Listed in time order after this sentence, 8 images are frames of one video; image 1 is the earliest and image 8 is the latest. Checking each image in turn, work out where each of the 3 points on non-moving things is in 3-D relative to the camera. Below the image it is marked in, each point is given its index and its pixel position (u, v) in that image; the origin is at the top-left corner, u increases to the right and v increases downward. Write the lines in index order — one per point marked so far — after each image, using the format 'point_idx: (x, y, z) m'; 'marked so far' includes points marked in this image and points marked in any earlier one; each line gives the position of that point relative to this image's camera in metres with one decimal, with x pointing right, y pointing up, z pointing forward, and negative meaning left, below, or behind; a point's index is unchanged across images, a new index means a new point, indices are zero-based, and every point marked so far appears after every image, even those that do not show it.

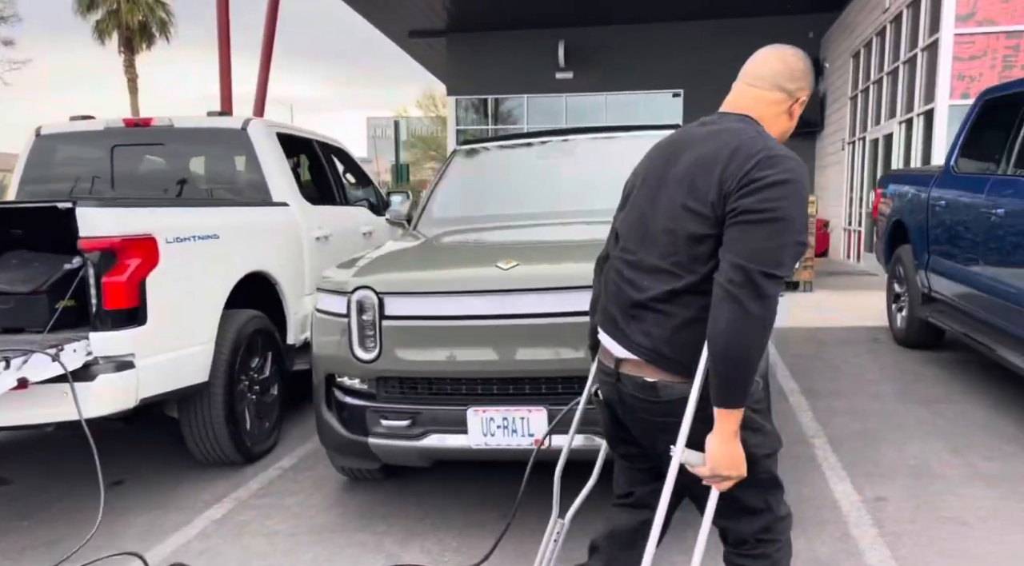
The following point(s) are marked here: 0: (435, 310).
0: (-0.3, -0.1, +3.3) m
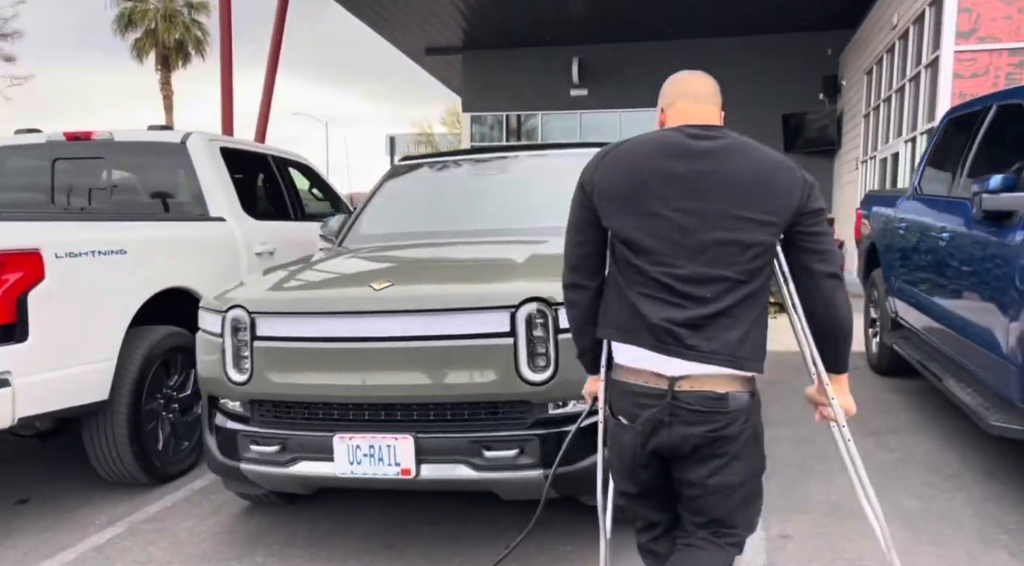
0: (-0.8, -0.2, +3.2) m
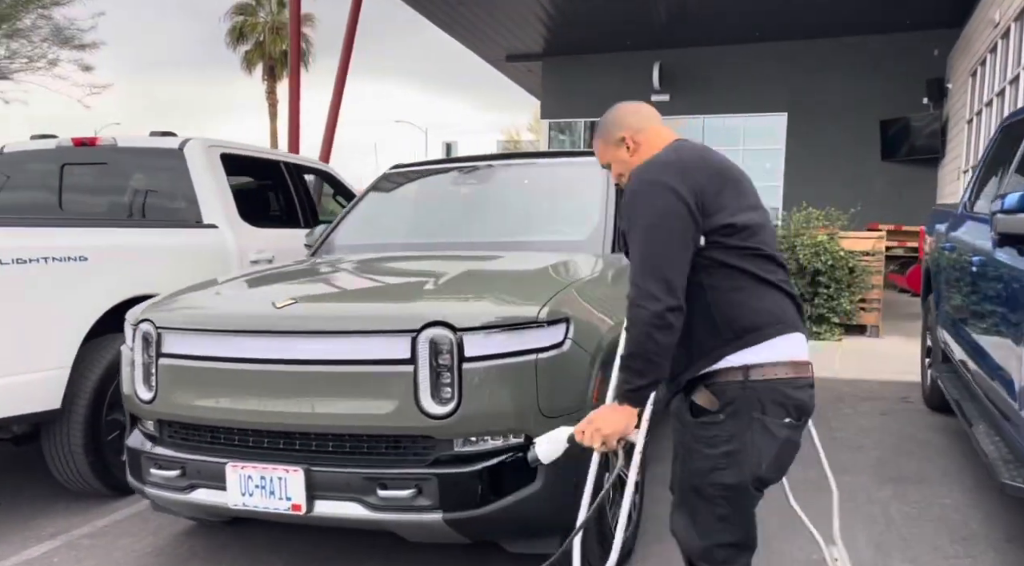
0: (-1.1, -0.2, +3.0) m
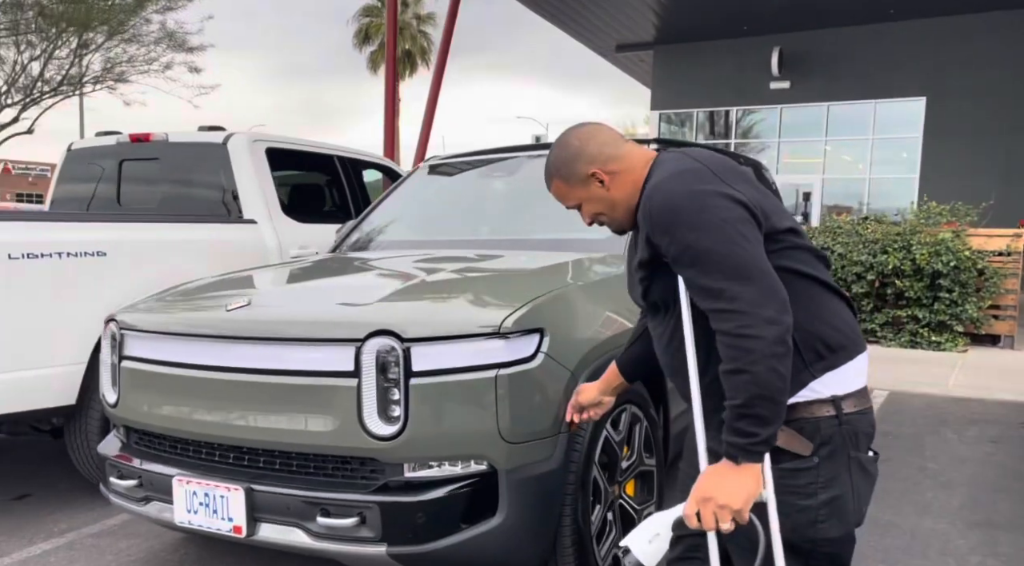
0: (-1.2, -0.2, +2.8) m
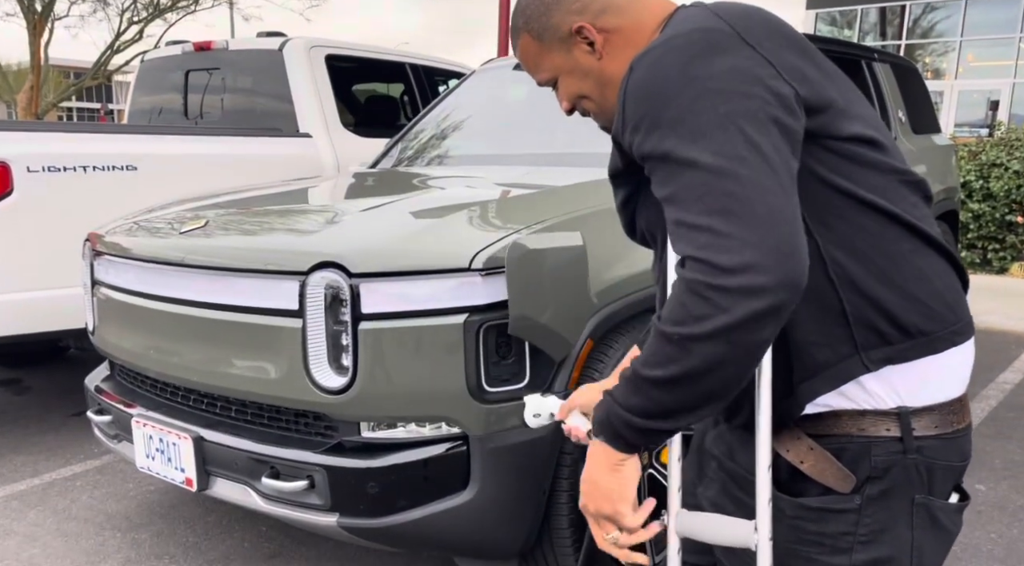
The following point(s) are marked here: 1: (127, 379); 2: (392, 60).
0: (-1.2, 0.0, +2.5) m
1: (-1.2, -0.3, +2.7) m
2: (-0.8, +1.5, +5.4) m
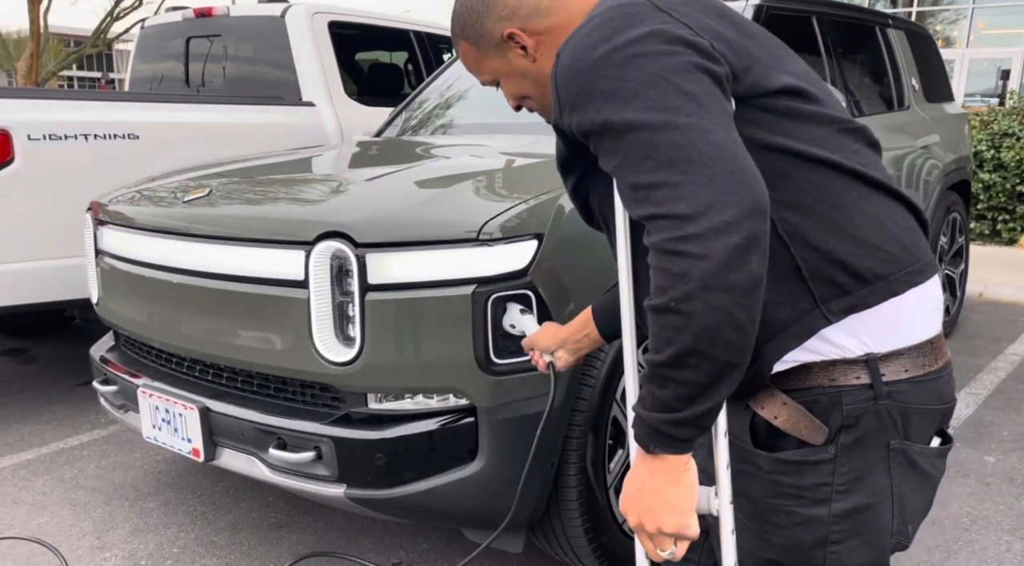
0: (-1.1, +0.1, +2.5) m
1: (-1.2, -0.2, +2.6) m
2: (-0.7, +1.7, +5.3) m
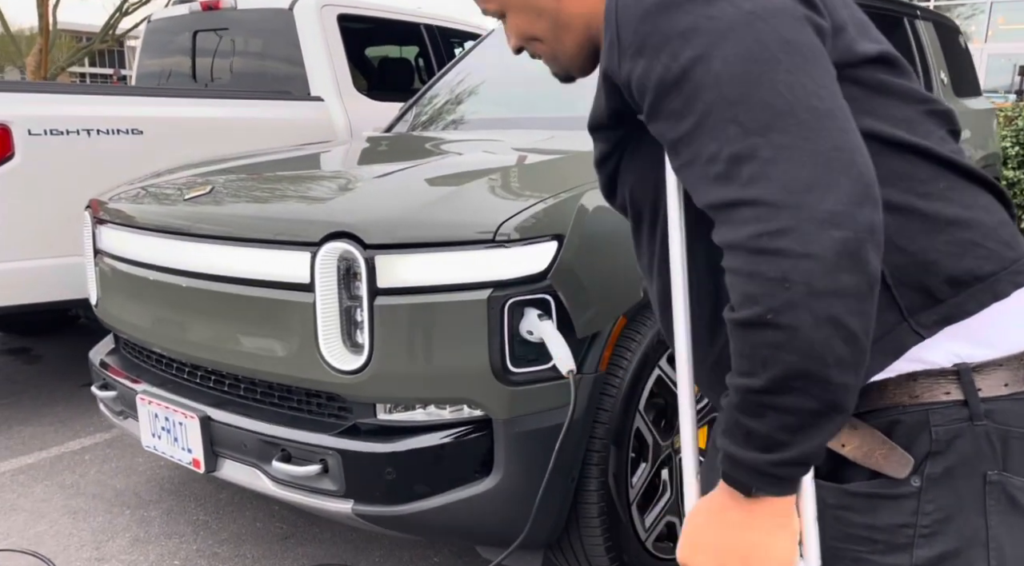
0: (-1.1, +0.1, +2.4) m
1: (-1.2, -0.2, +2.5) m
2: (-0.7, +1.7, +5.2) m
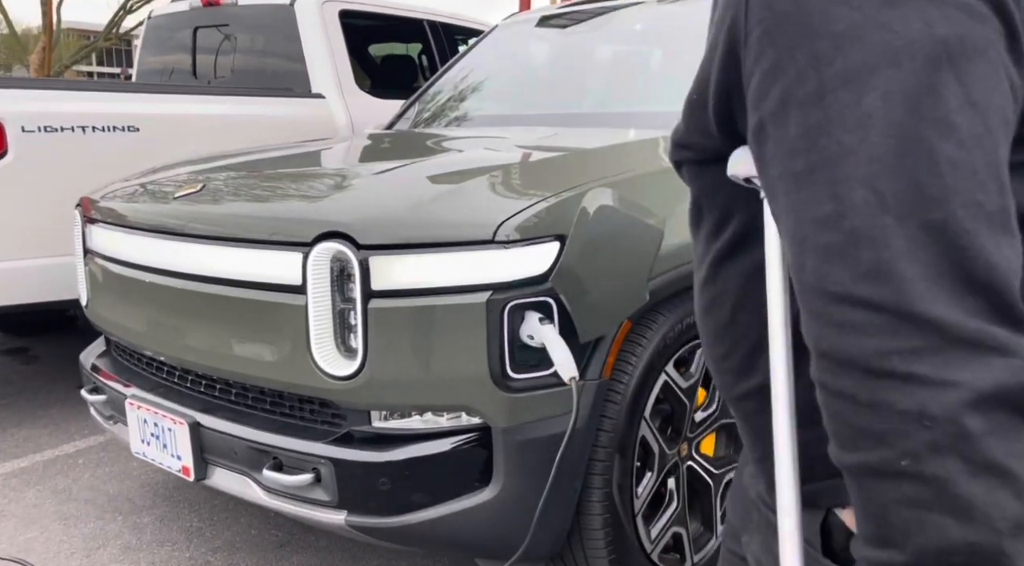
0: (-1.1, +0.1, +2.3) m
1: (-1.2, -0.2, +2.5) m
2: (-0.6, +1.7, +5.1) m
